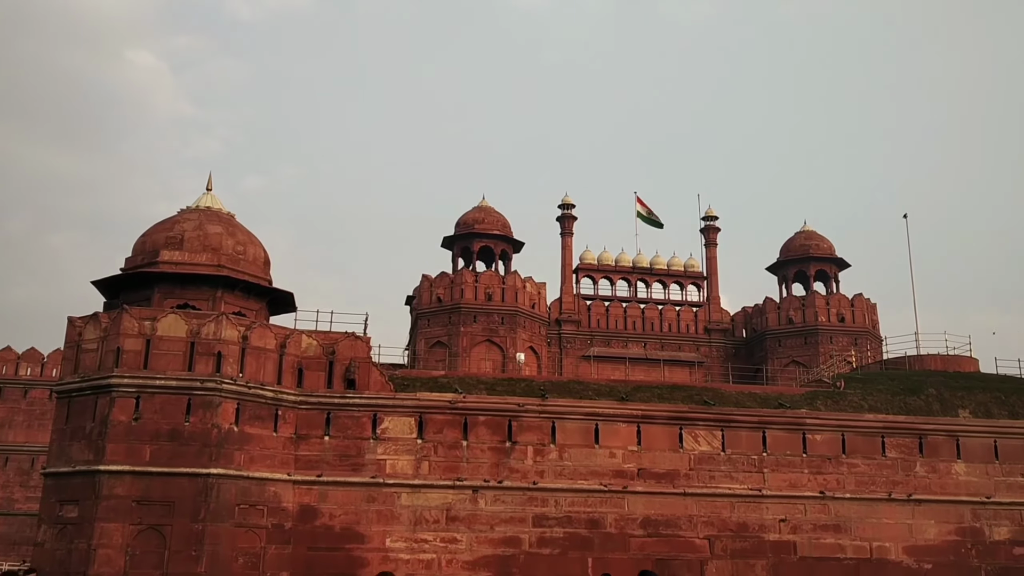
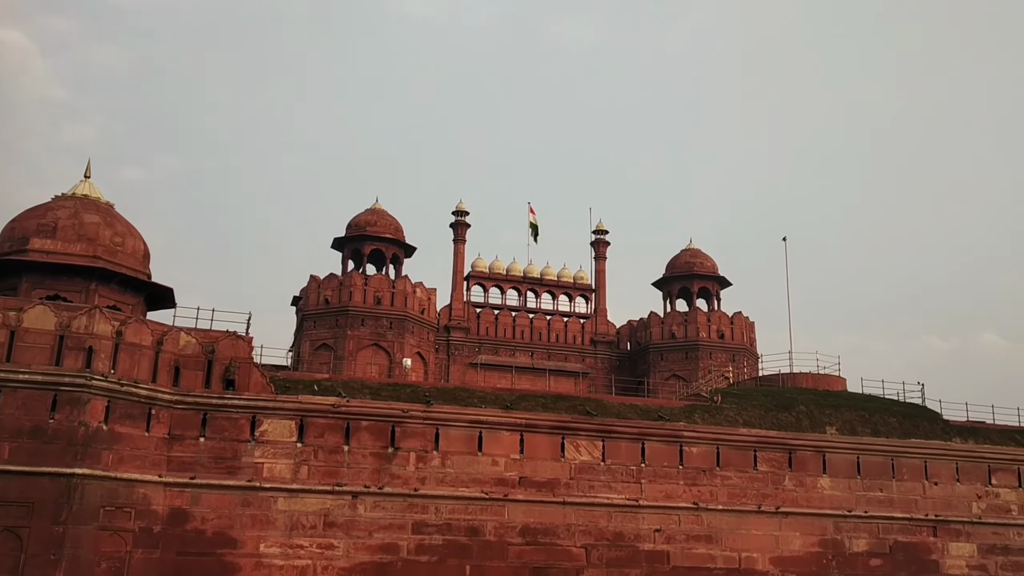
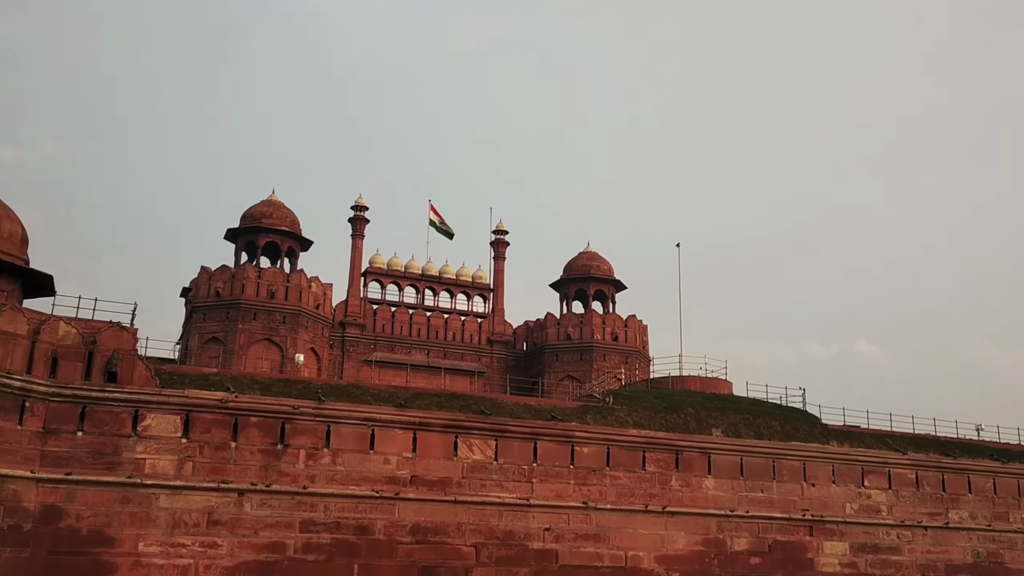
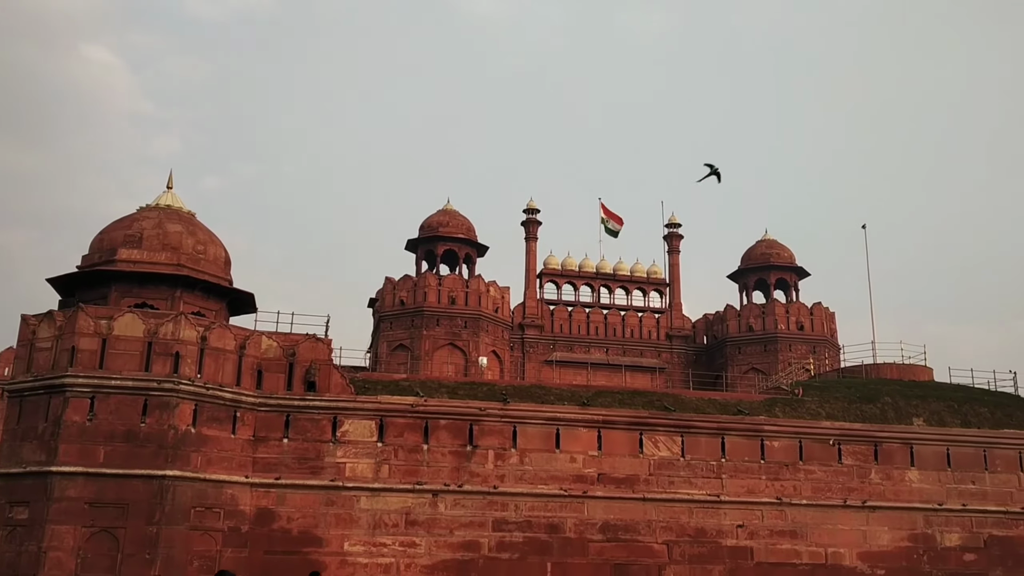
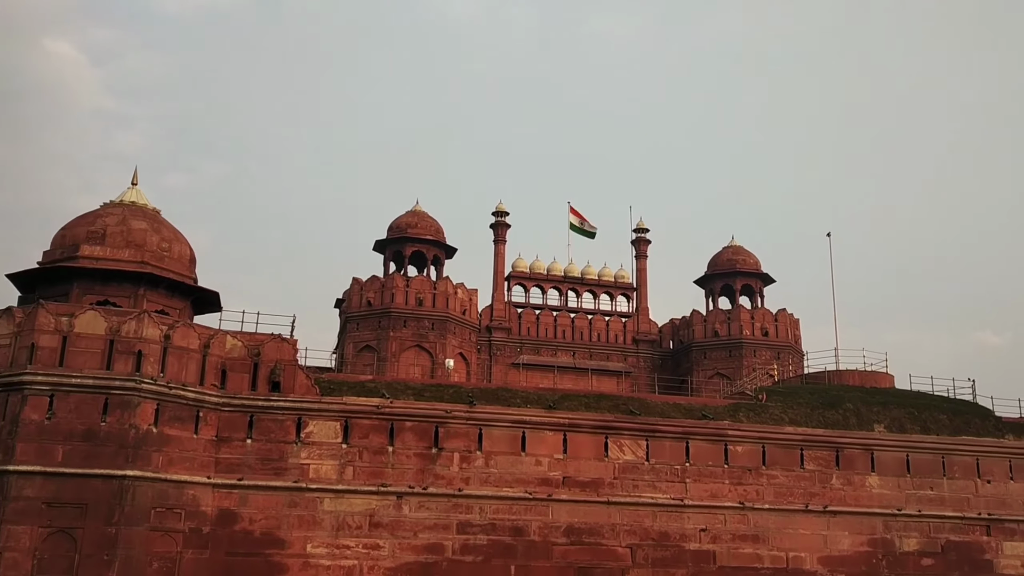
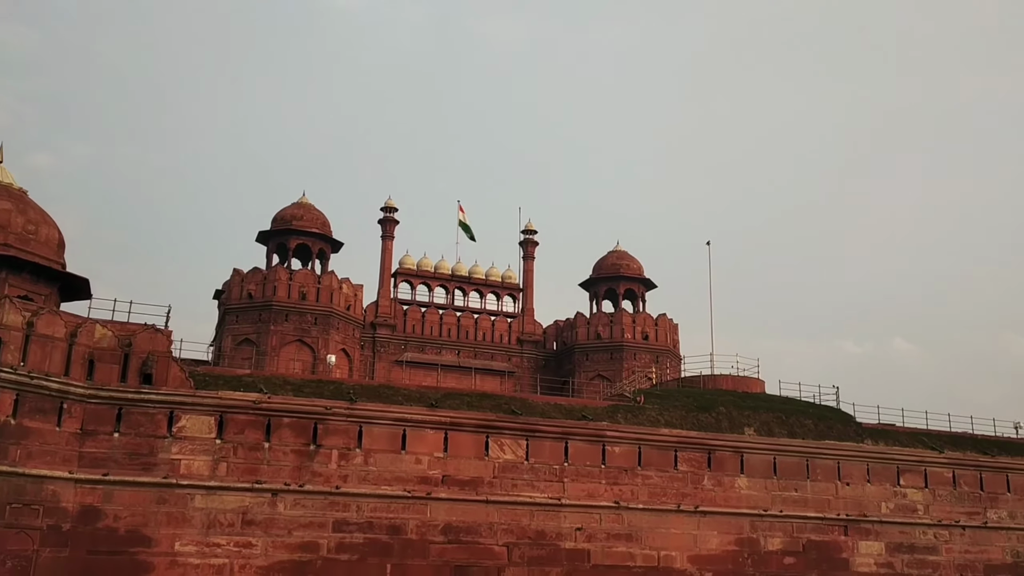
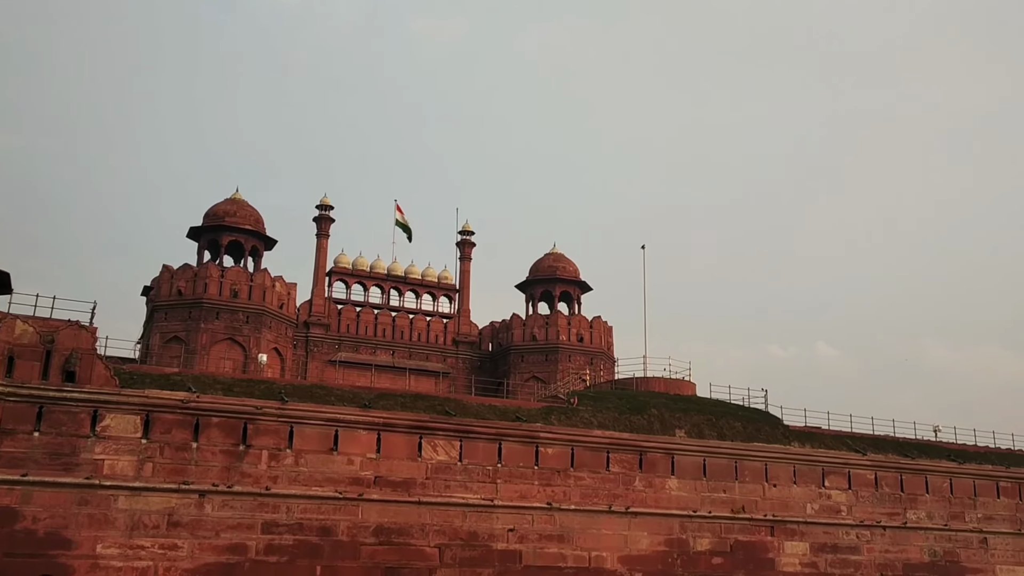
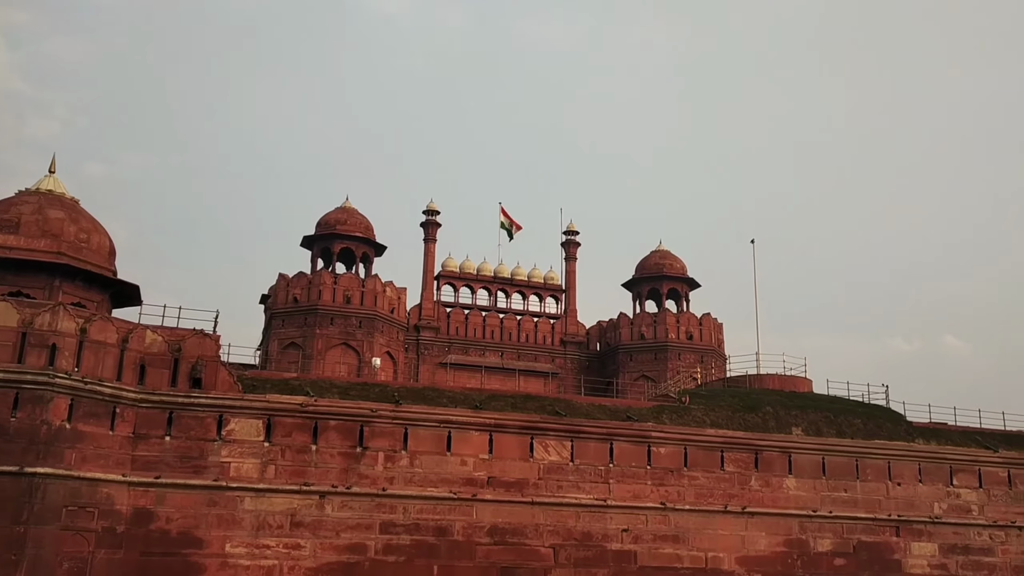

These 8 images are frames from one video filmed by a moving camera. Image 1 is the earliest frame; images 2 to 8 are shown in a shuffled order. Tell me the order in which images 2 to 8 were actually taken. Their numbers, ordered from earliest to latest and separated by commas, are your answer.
4, 5, 2, 8, 6, 3, 7
